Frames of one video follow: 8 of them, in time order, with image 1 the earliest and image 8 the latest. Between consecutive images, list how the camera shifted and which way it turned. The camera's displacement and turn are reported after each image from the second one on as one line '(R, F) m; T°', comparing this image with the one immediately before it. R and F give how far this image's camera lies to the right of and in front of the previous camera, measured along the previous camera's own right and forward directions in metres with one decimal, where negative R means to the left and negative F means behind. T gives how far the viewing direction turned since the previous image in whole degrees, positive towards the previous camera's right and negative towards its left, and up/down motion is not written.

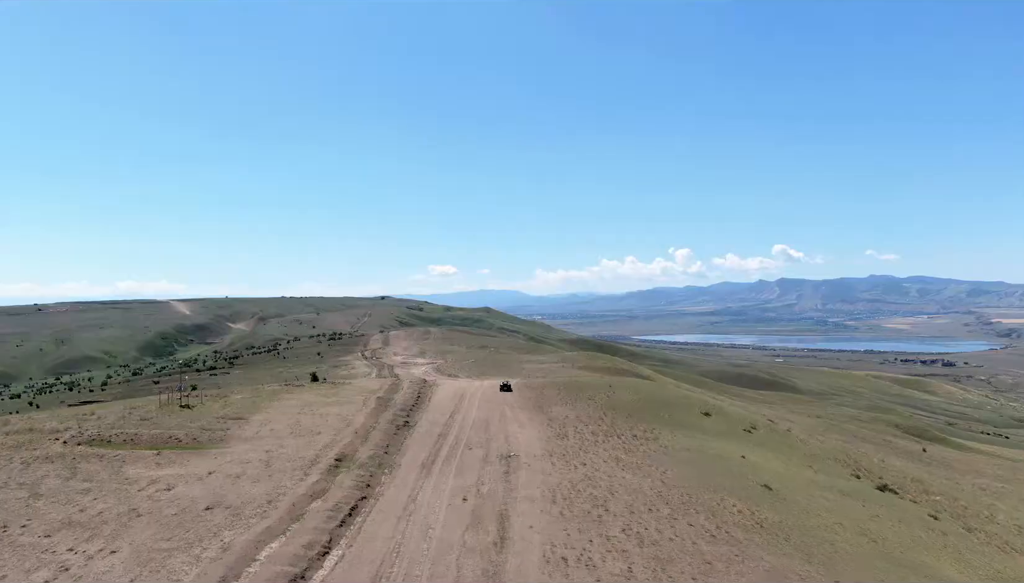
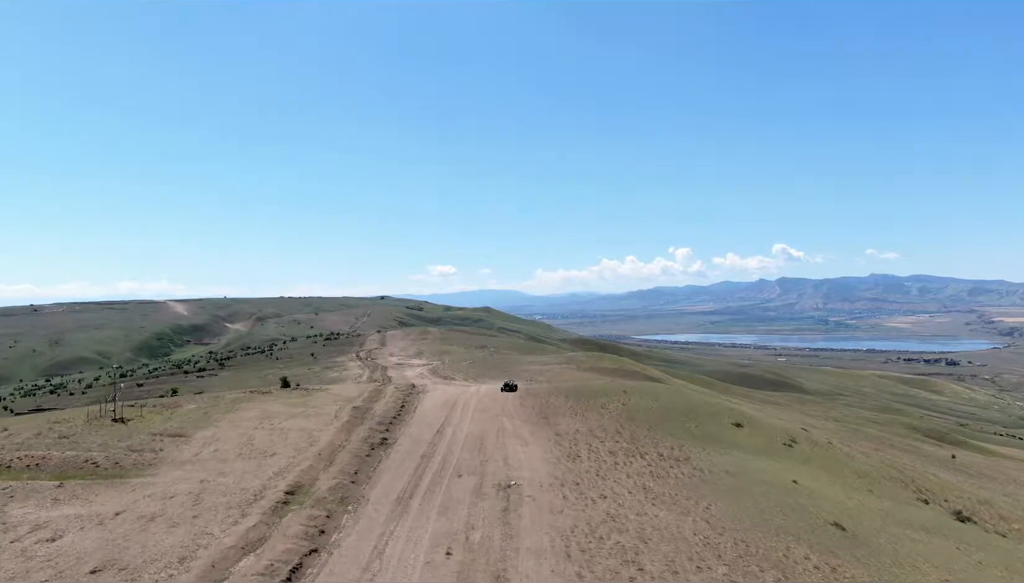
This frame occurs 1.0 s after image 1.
(0.0, +6.0) m; 0°
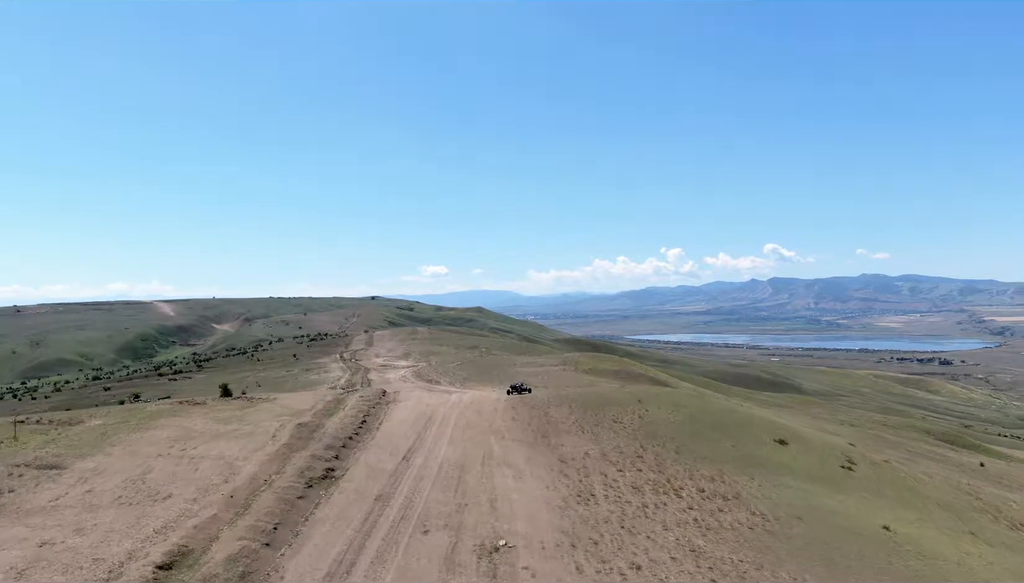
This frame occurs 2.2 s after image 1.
(+0.1, +7.1) m; +1°
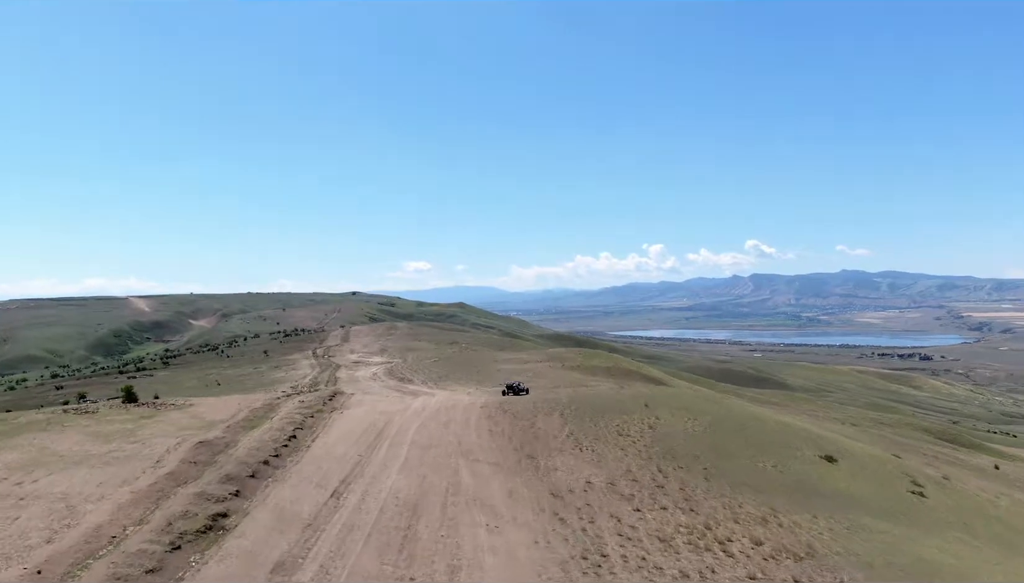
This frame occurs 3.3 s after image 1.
(+0.2, +6.5) m; +2°
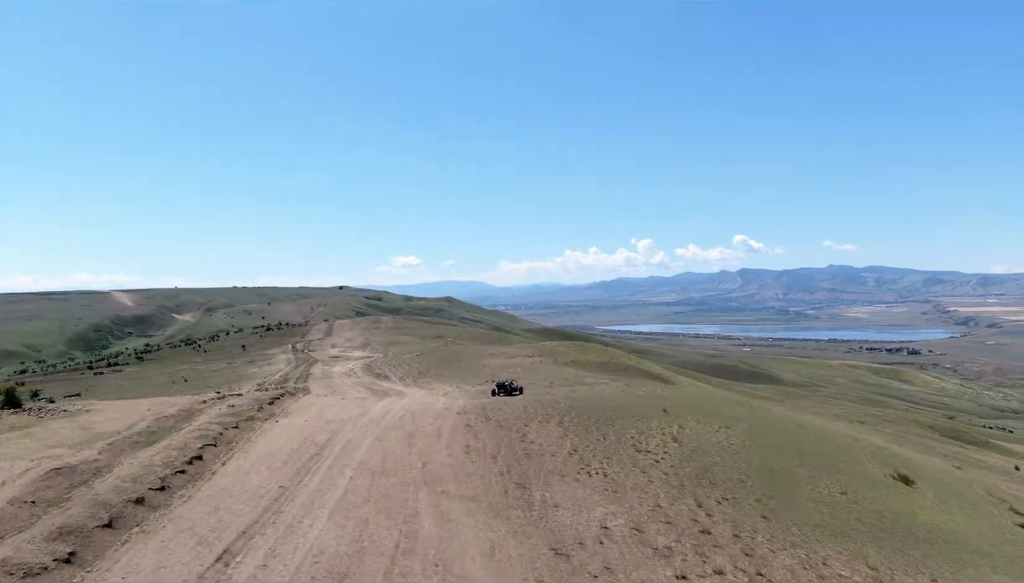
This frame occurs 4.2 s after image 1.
(+0.1, +5.4) m; +1°
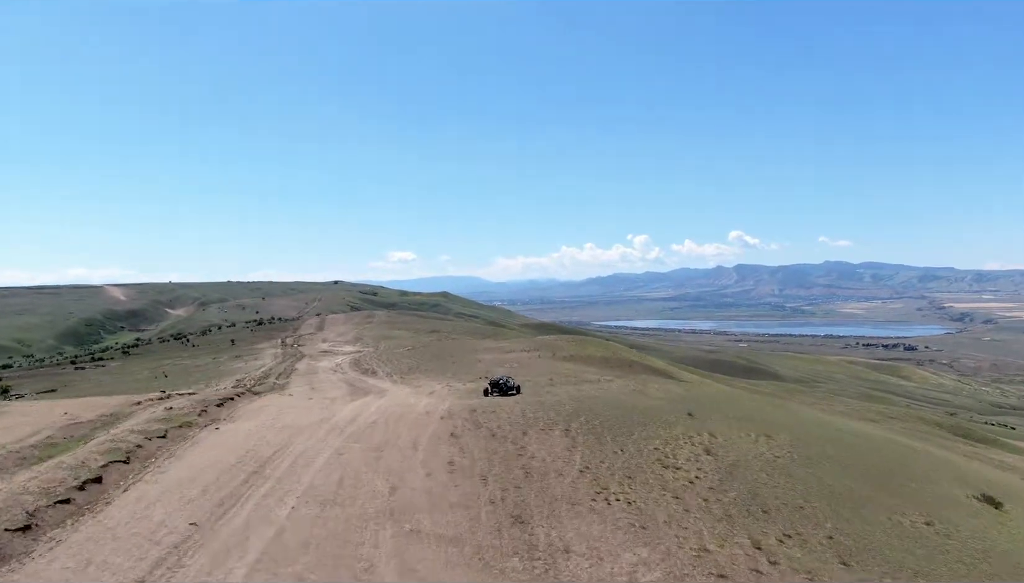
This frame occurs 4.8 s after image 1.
(0.0, +3.6) m; 0°
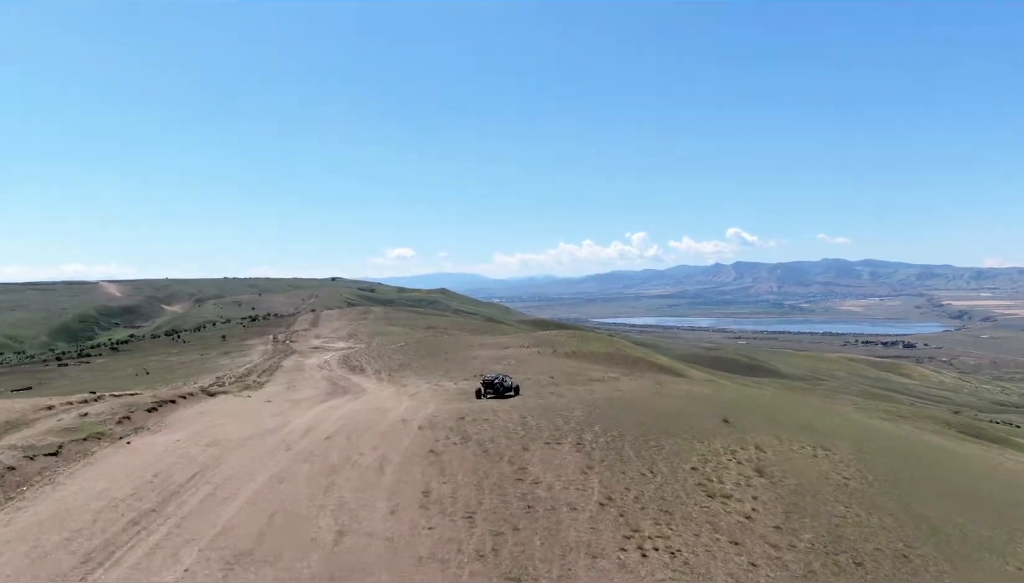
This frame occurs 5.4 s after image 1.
(0.0, +3.3) m; 0°
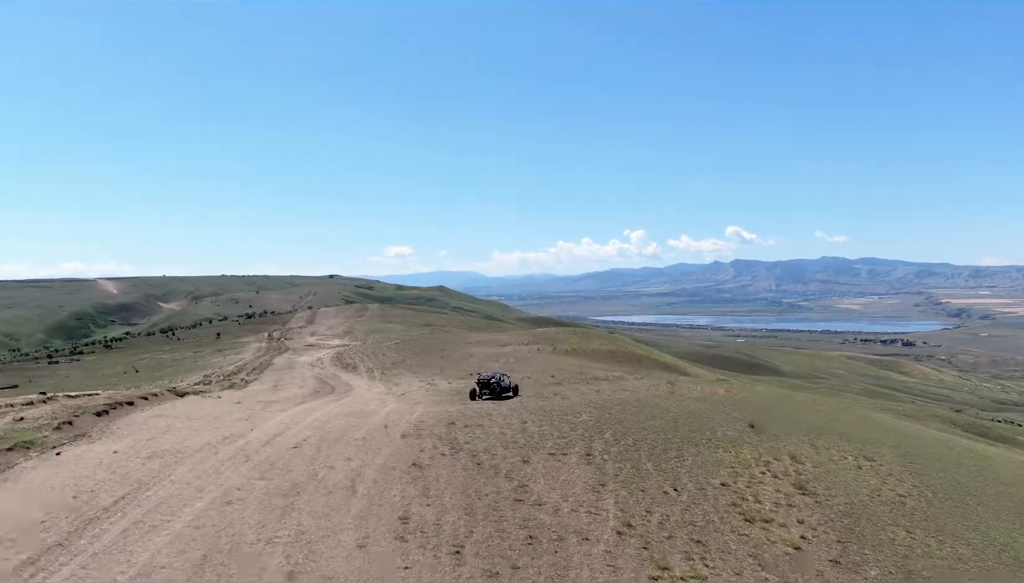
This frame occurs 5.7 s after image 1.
(0.0, +1.8) m; 0°
